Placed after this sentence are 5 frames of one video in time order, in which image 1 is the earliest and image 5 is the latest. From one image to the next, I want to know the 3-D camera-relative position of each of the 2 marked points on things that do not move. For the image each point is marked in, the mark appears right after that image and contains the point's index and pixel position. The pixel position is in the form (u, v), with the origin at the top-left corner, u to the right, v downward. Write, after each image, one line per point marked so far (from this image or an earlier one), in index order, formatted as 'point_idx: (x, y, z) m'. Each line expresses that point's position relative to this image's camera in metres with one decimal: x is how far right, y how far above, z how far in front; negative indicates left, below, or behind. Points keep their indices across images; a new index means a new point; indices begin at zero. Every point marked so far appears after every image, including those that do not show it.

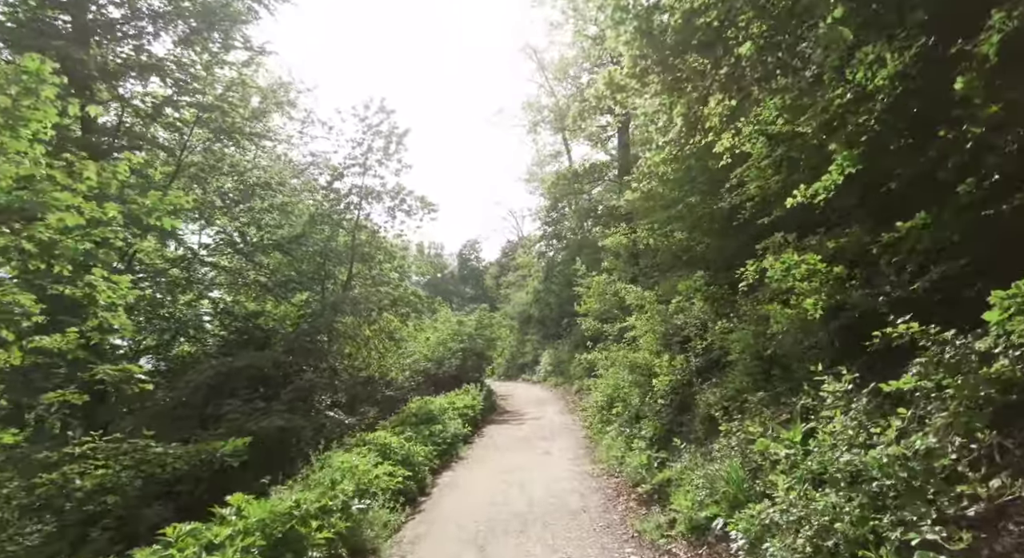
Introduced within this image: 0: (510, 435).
0: (0.0, -4.0, +13.5) m
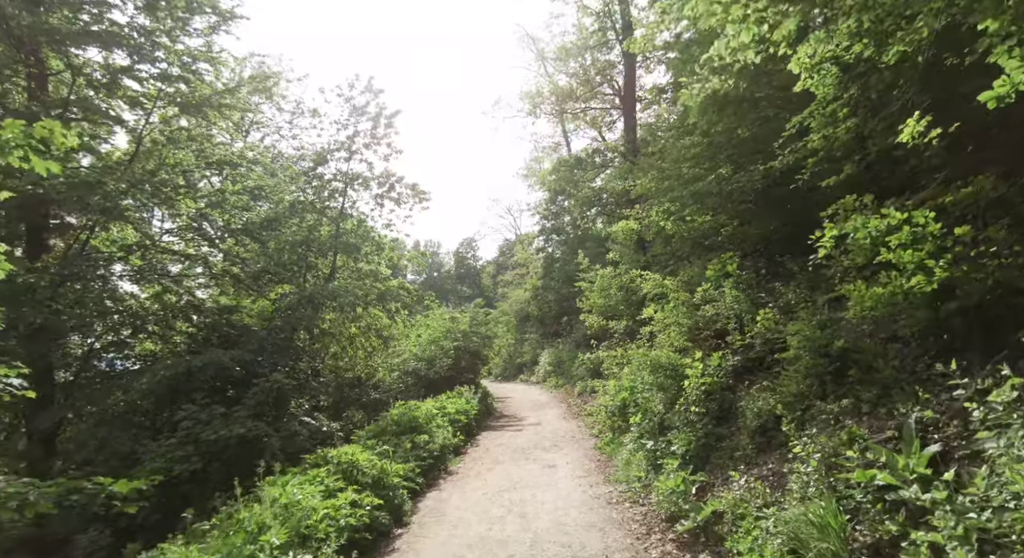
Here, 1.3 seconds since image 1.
0: (-0.1, -3.7, +12.0) m
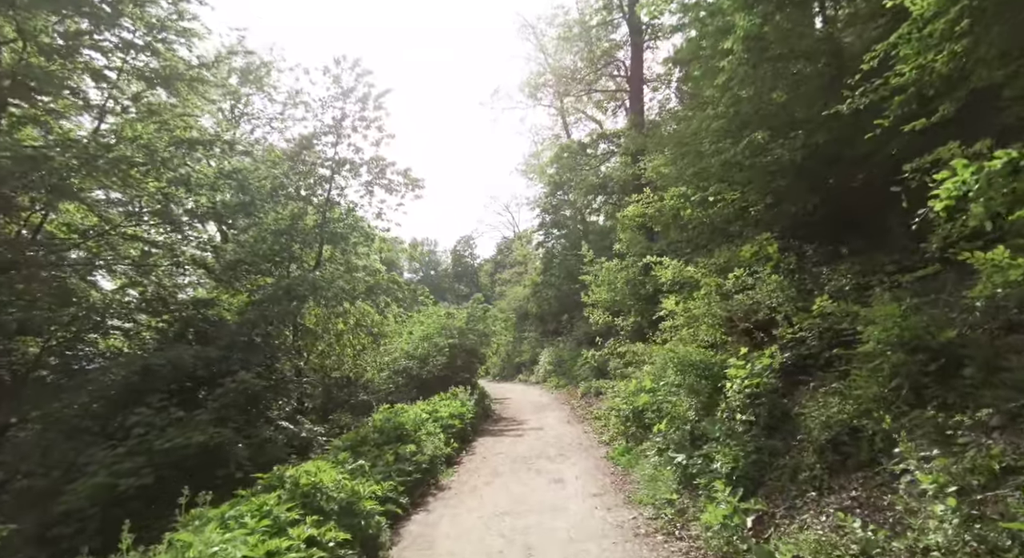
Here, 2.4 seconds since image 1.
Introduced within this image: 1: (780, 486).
0: (-0.1, -3.5, +10.7) m
1: (+2.4, -1.8, +4.7) m
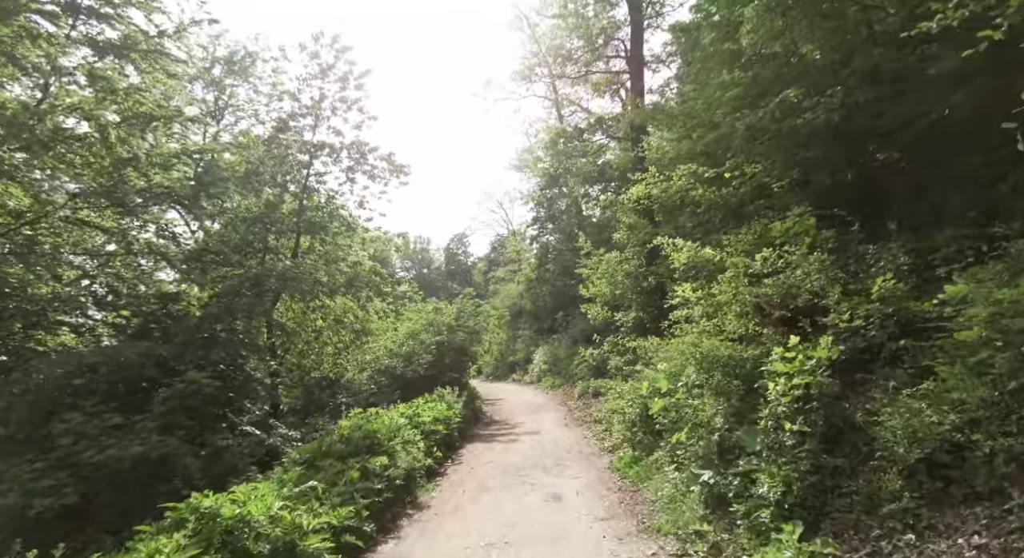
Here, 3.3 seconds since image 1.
0: (-0.2, -3.3, +9.5) m
1: (+2.3, -1.6, +3.5) m
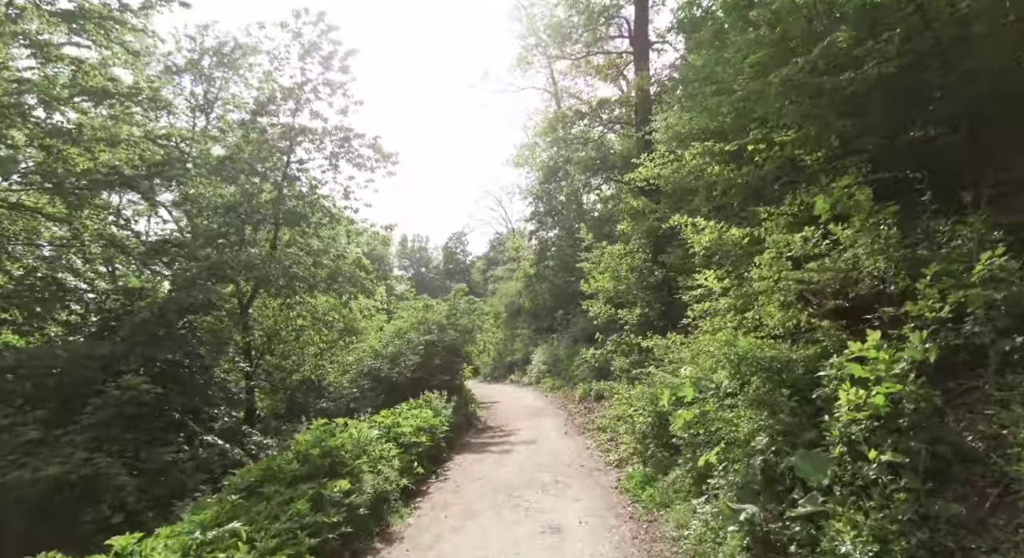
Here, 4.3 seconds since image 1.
0: (-0.4, -3.1, +8.3) m
1: (+2.2, -1.4, +2.3) m
